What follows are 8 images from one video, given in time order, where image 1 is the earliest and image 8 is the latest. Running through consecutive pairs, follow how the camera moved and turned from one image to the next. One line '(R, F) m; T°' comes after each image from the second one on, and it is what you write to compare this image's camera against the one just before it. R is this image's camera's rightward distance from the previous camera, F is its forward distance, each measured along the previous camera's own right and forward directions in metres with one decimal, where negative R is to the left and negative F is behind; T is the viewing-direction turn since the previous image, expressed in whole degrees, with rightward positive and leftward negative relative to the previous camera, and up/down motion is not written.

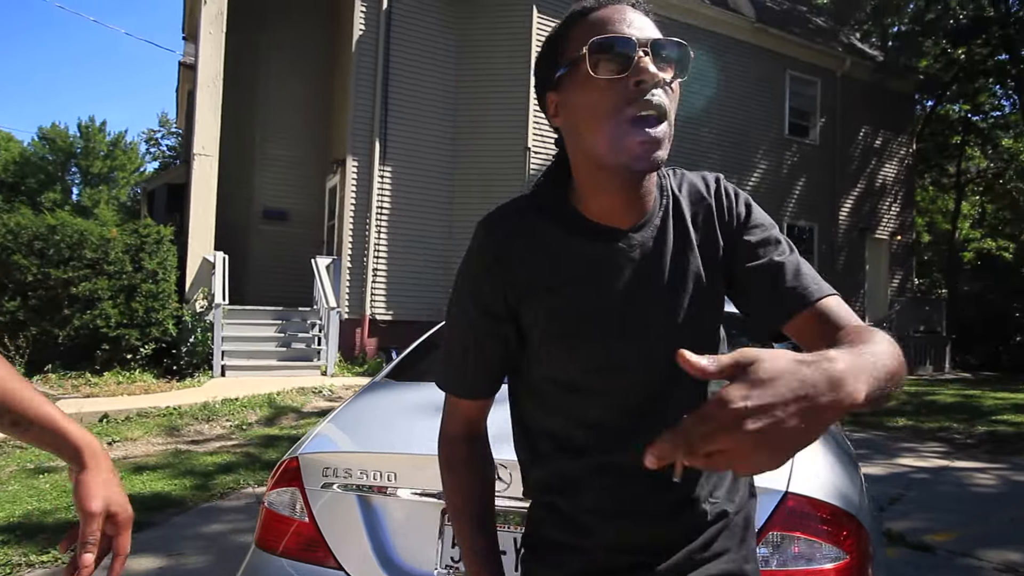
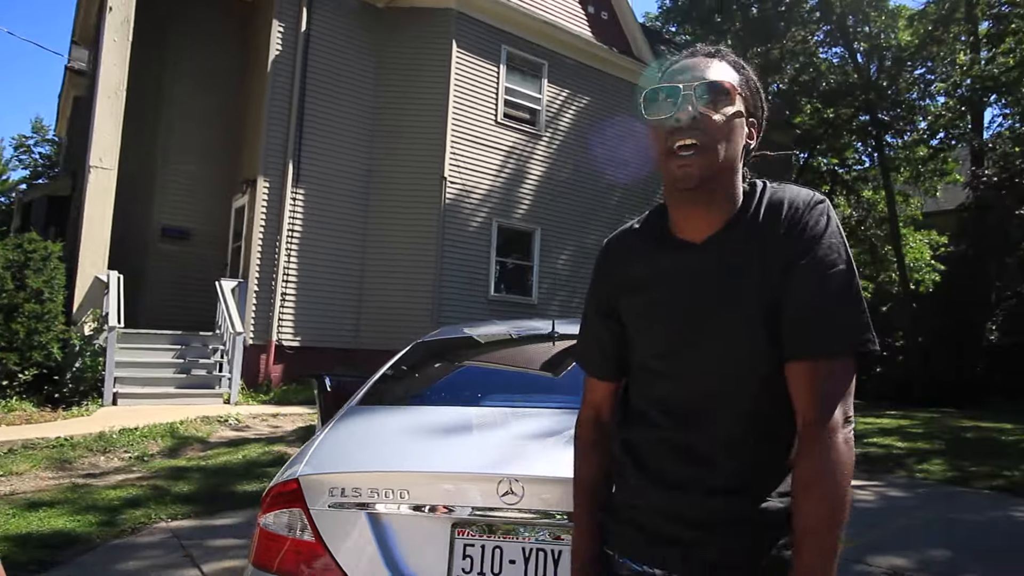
(-0.3, -0.1) m; +9°
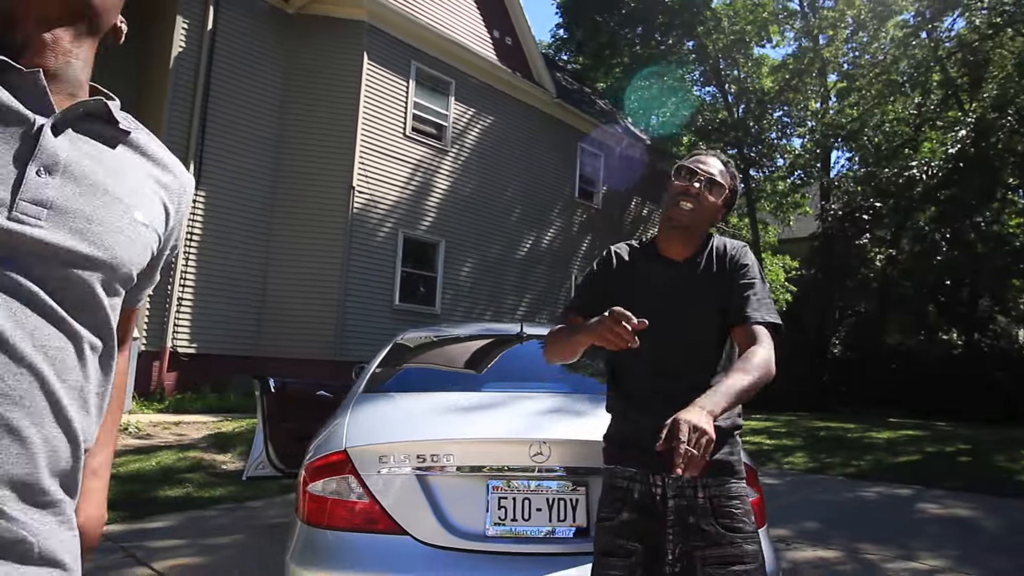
(-0.5, -0.4) m; +10°
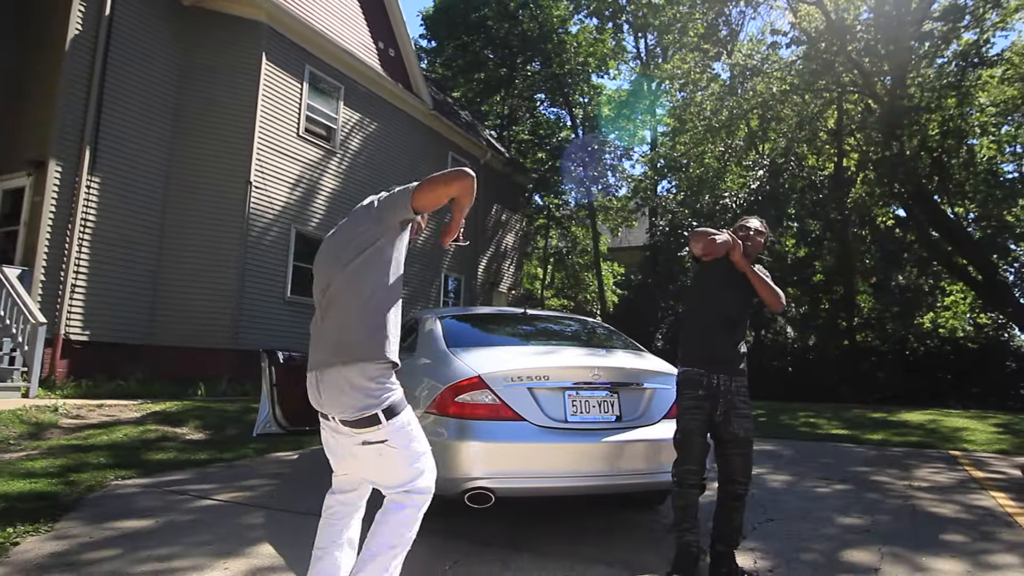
(-1.4, -1.4) m; +15°
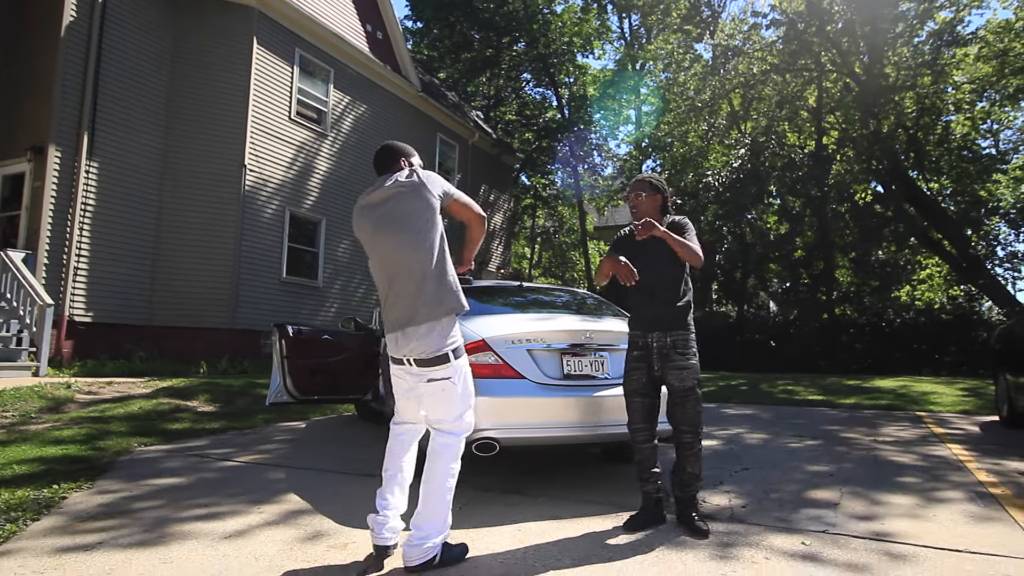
(-0.1, -0.4) m; +1°
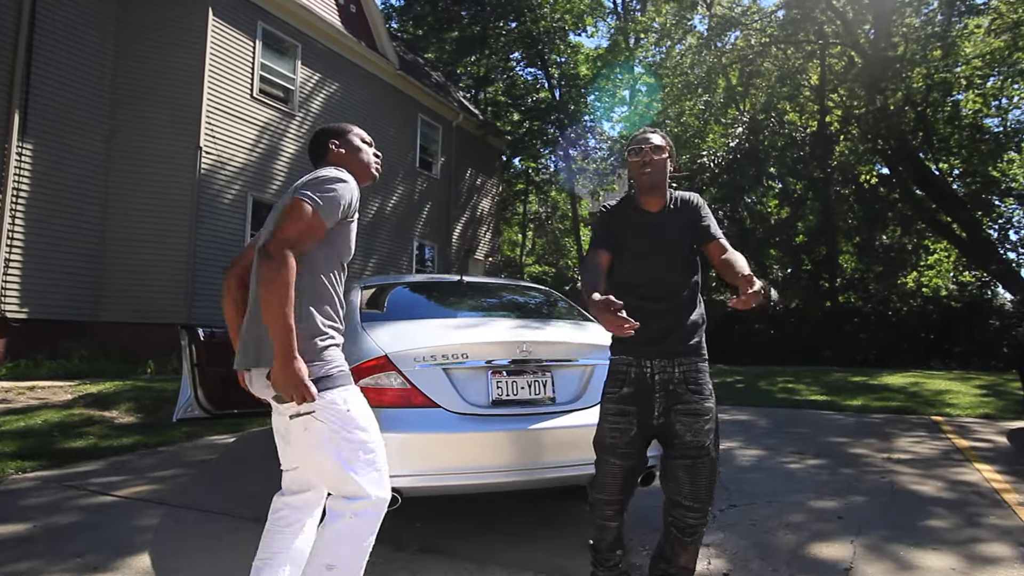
(+0.4, +1.0) m; 0°
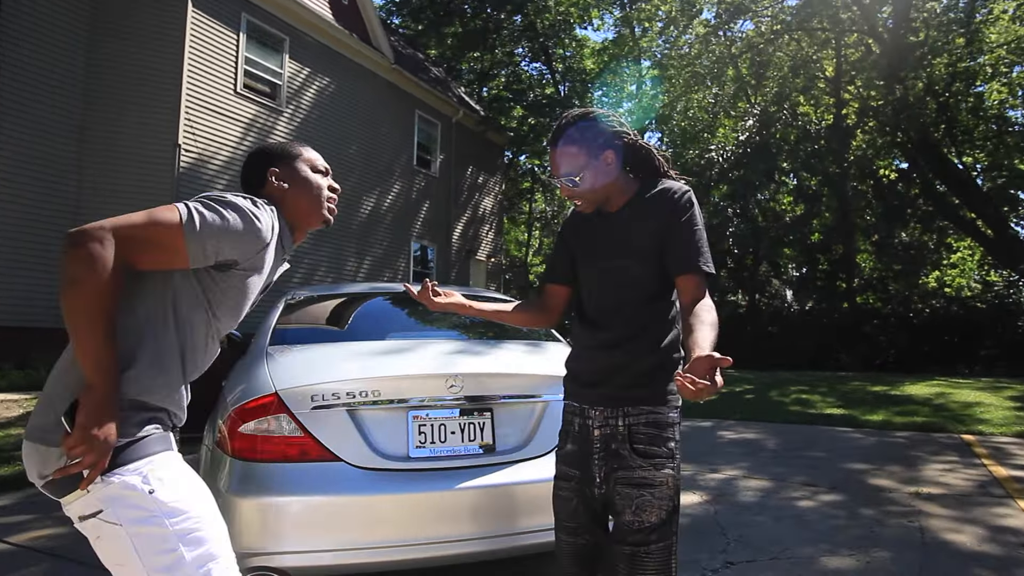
(+0.3, +0.7) m; -1°
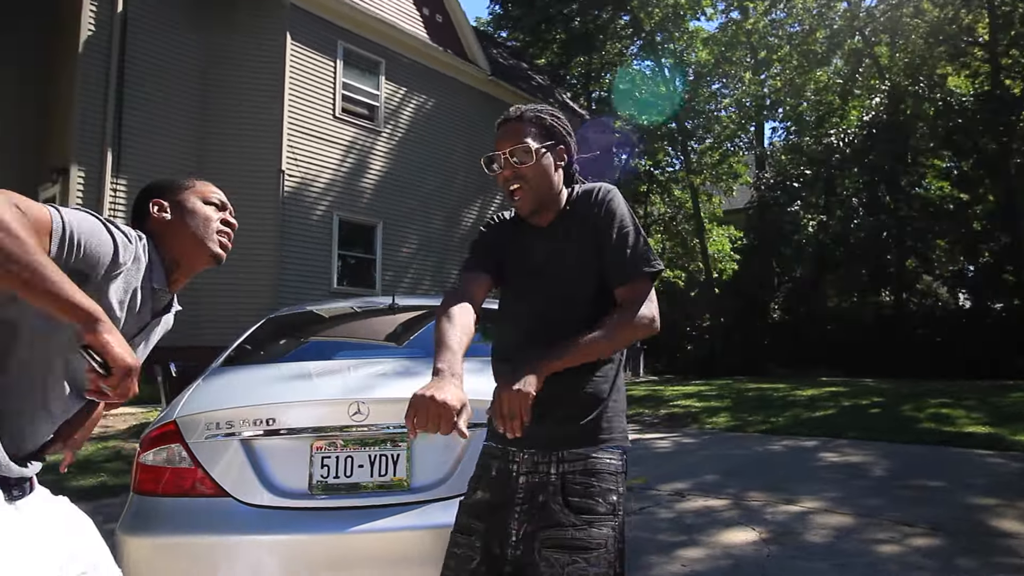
(+0.8, +0.5) m; -12°
